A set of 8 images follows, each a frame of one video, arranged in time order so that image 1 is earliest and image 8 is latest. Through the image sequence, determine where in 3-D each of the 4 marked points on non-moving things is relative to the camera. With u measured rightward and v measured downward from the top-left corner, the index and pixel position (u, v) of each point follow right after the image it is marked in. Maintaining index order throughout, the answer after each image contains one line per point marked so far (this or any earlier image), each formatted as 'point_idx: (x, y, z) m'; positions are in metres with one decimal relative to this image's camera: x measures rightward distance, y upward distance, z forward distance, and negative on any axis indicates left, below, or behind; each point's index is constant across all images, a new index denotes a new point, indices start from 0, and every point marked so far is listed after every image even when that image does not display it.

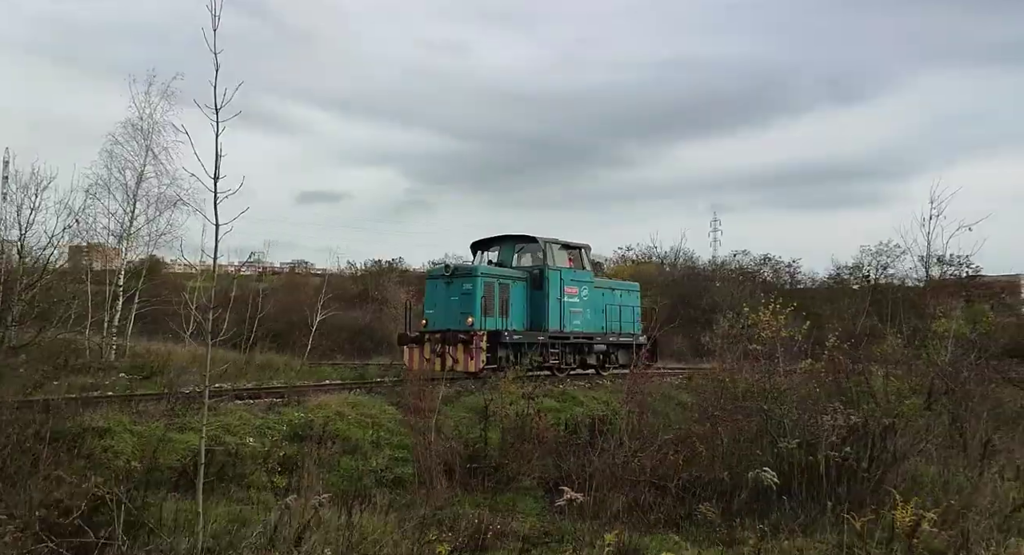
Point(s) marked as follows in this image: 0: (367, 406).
0: (-2.3, -2.2, +14.2) m
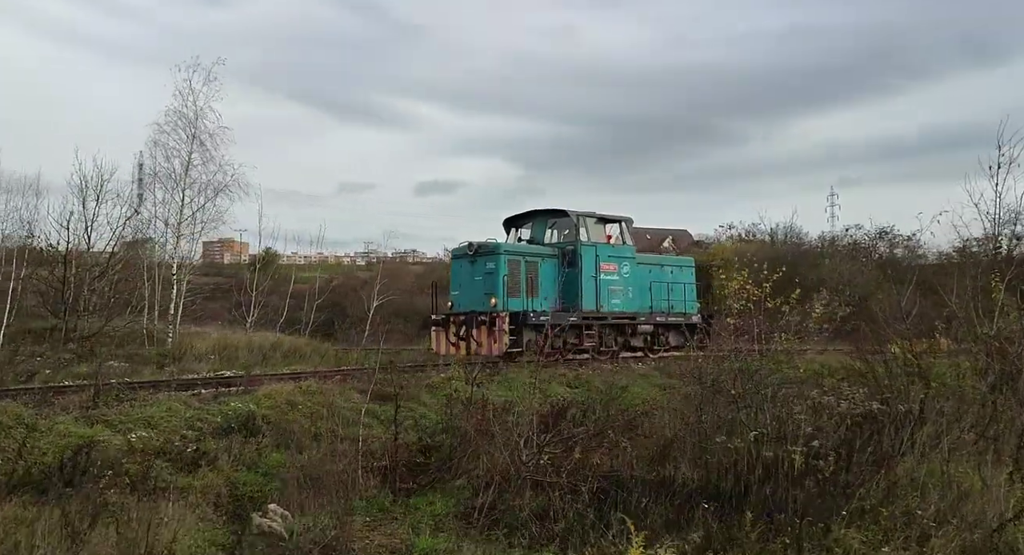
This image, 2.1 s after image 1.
0: (-2.8, -1.8, +13.2) m
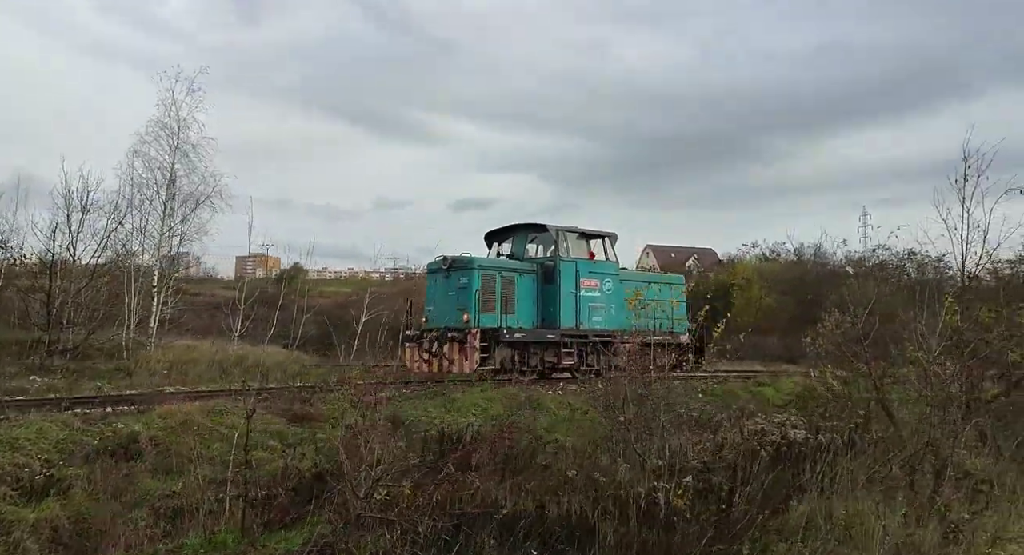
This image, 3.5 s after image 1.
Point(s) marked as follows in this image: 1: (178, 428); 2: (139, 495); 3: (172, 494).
0: (-4.0, -2.0, +12.3) m
1: (-4.4, -2.0, +11.0) m
2: (-4.0, -2.4, +9.0) m
3: (-3.7, -2.4, +9.0) m
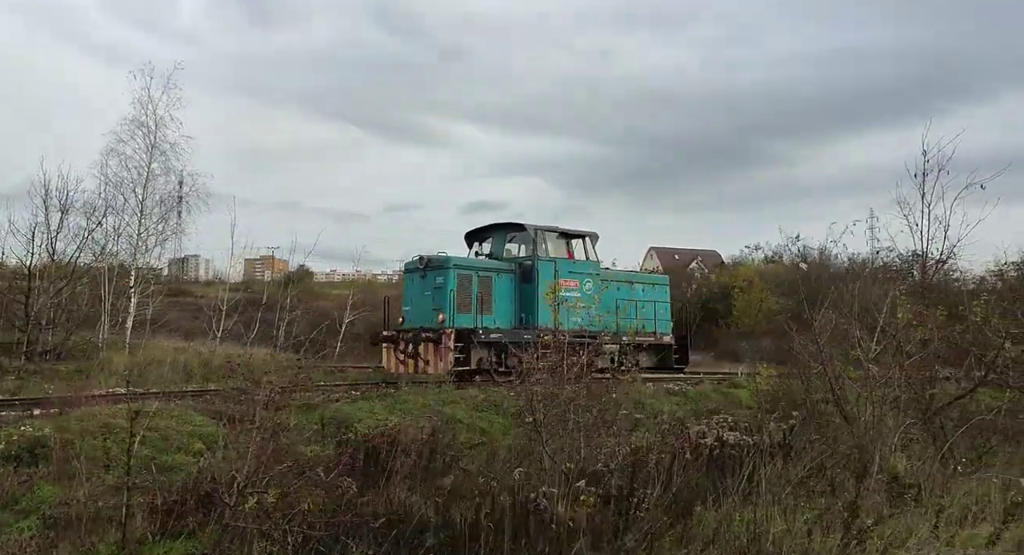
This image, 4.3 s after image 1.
0: (-4.8, -2.0, +11.8) m
1: (-5.2, -1.9, +10.5) m
2: (-4.9, -2.3, +8.5) m
3: (-4.5, -2.3, +8.5) m
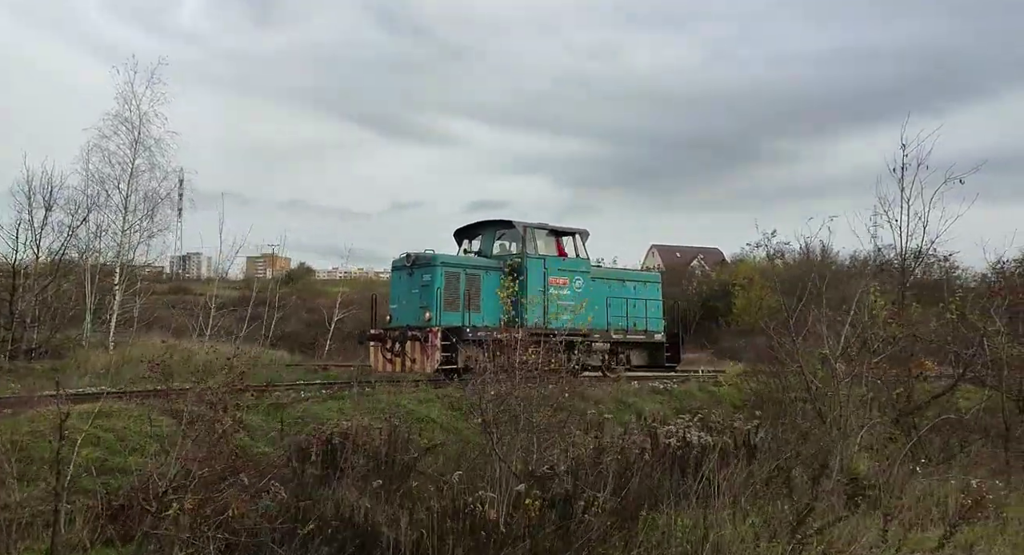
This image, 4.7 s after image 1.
0: (-5.2, -1.9, +11.4) m
1: (-5.6, -1.9, +10.1) m
2: (-5.2, -2.3, +8.1) m
3: (-4.9, -2.2, +8.2) m
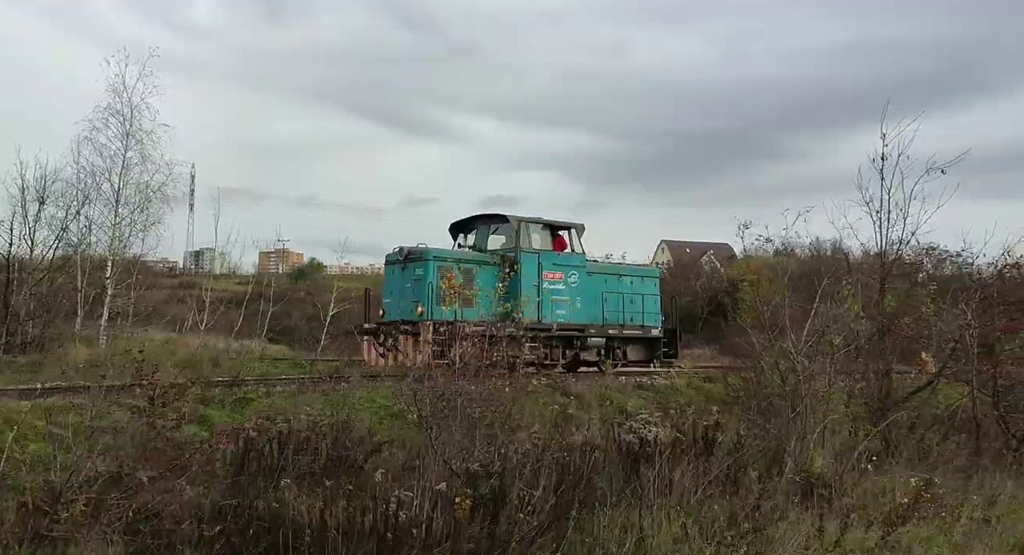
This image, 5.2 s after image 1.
0: (-5.5, -1.8, +11.2) m
1: (-6.0, -1.8, +9.9) m
2: (-5.6, -2.2, +7.9) m
3: (-5.3, -2.1, +8.0) m
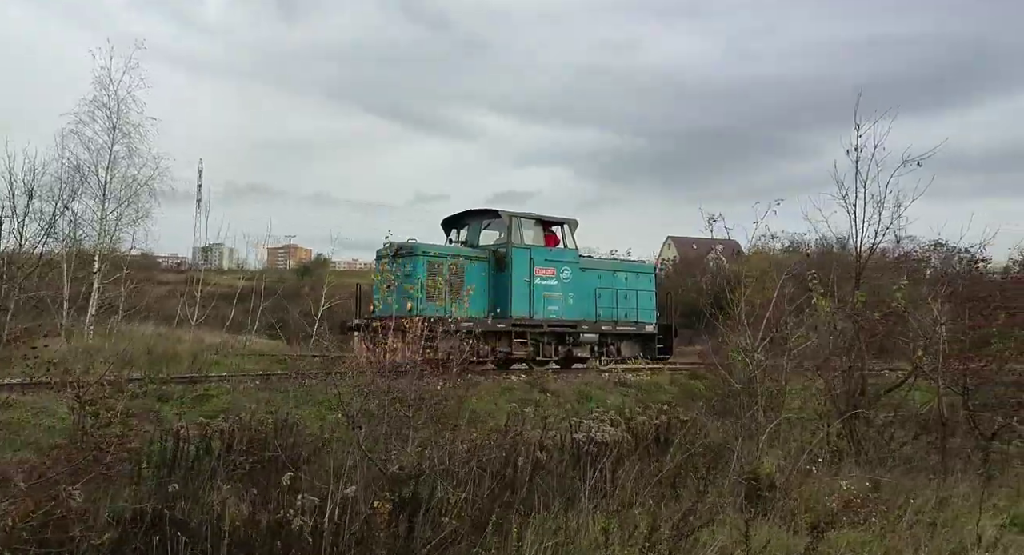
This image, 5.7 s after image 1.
0: (-5.9, -1.7, +11.1) m
1: (-6.4, -1.7, +9.7) m
2: (-6.0, -2.1, +7.8) m
3: (-5.7, -2.1, +7.8) m
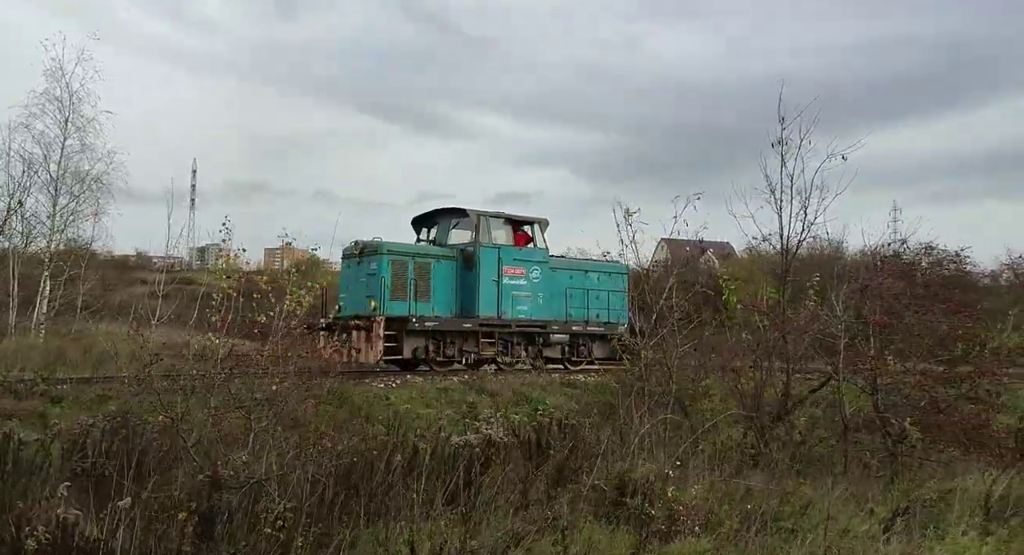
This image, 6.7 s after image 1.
0: (-6.9, -1.6, +10.7) m
1: (-7.3, -1.6, +9.3) m
2: (-6.9, -2.0, +7.4) m
3: (-6.6, -2.0, +7.4) m
